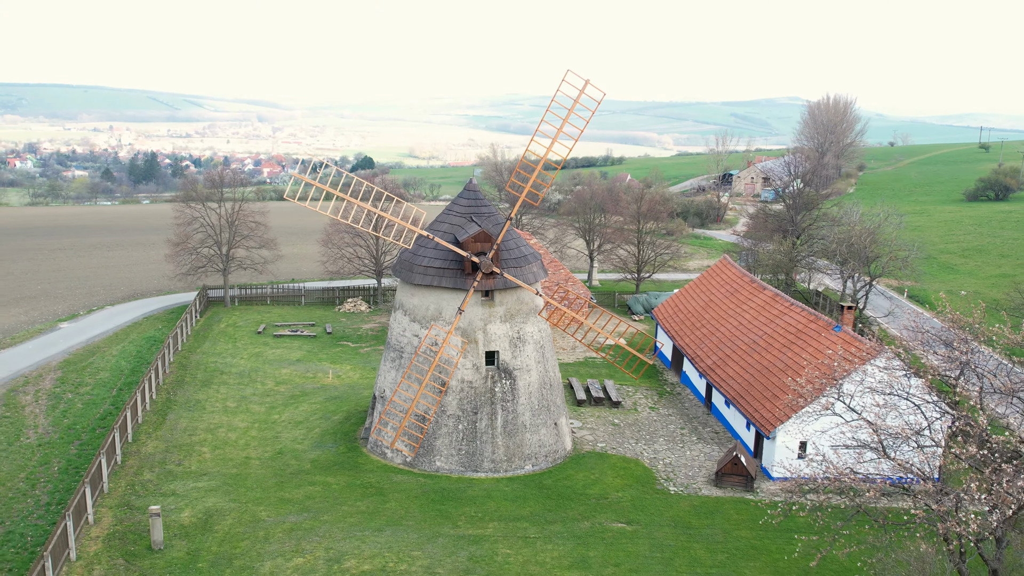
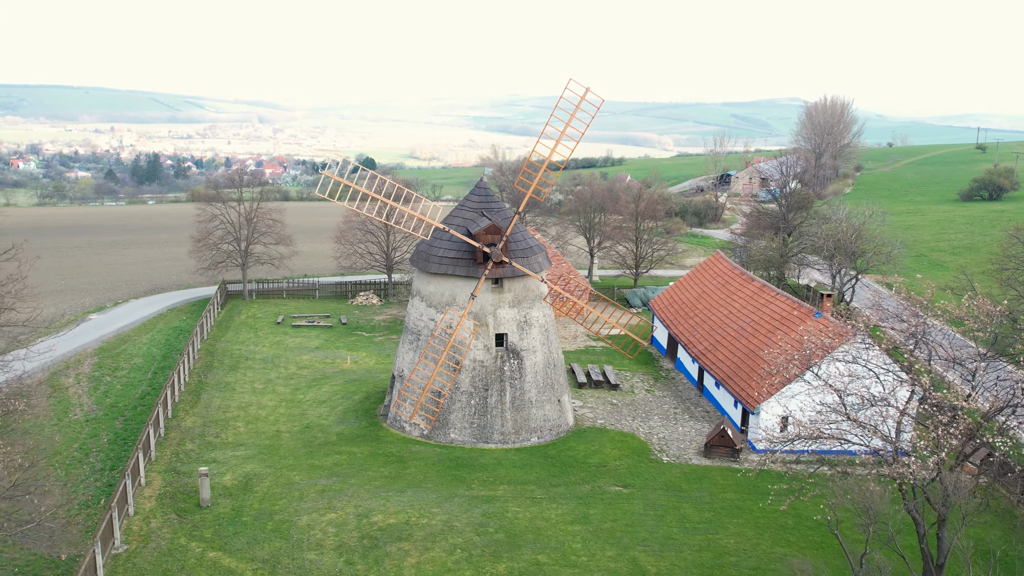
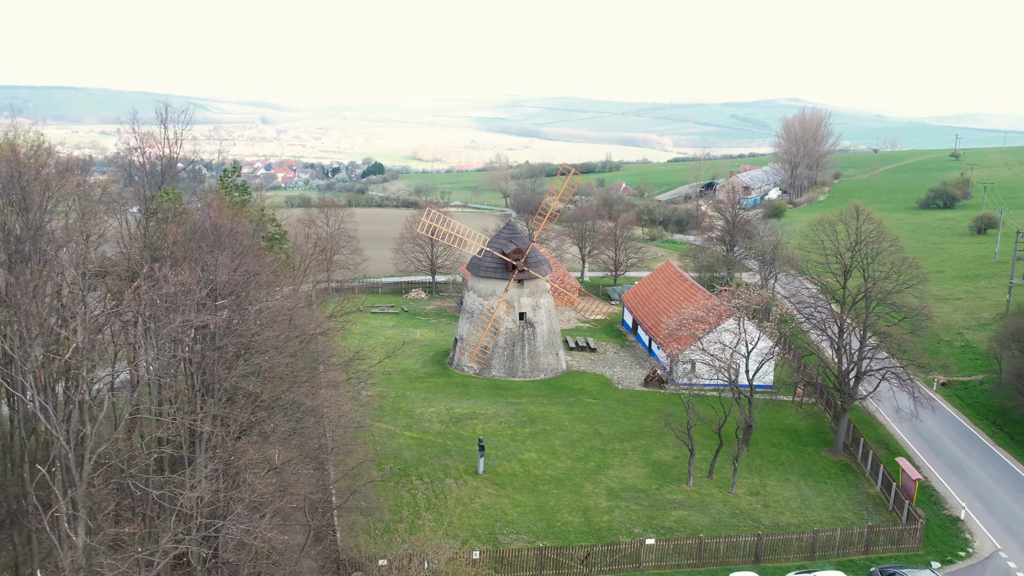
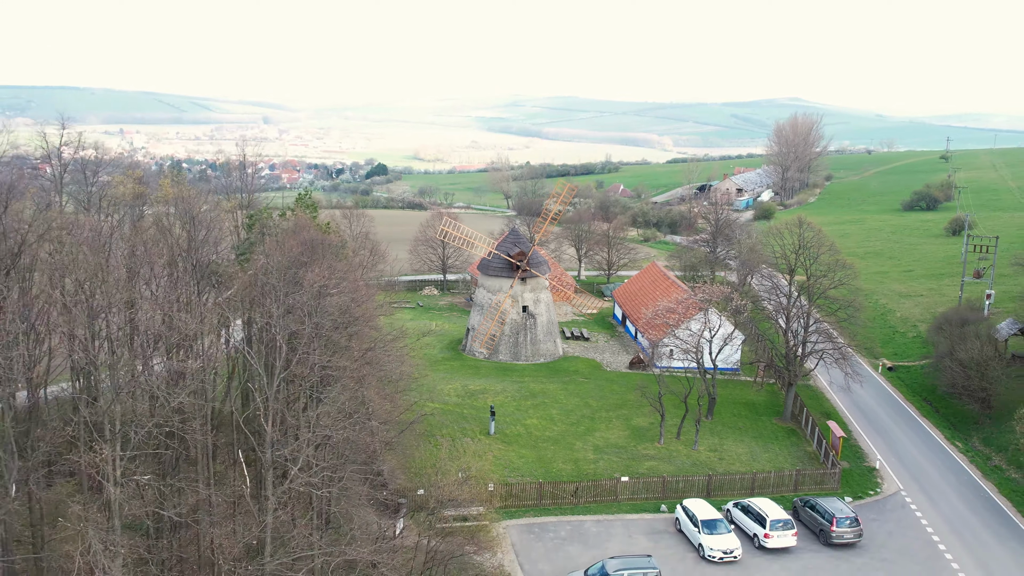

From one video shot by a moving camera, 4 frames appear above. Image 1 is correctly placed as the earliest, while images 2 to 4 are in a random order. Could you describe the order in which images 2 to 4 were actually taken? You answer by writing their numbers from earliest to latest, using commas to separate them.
2, 3, 4
